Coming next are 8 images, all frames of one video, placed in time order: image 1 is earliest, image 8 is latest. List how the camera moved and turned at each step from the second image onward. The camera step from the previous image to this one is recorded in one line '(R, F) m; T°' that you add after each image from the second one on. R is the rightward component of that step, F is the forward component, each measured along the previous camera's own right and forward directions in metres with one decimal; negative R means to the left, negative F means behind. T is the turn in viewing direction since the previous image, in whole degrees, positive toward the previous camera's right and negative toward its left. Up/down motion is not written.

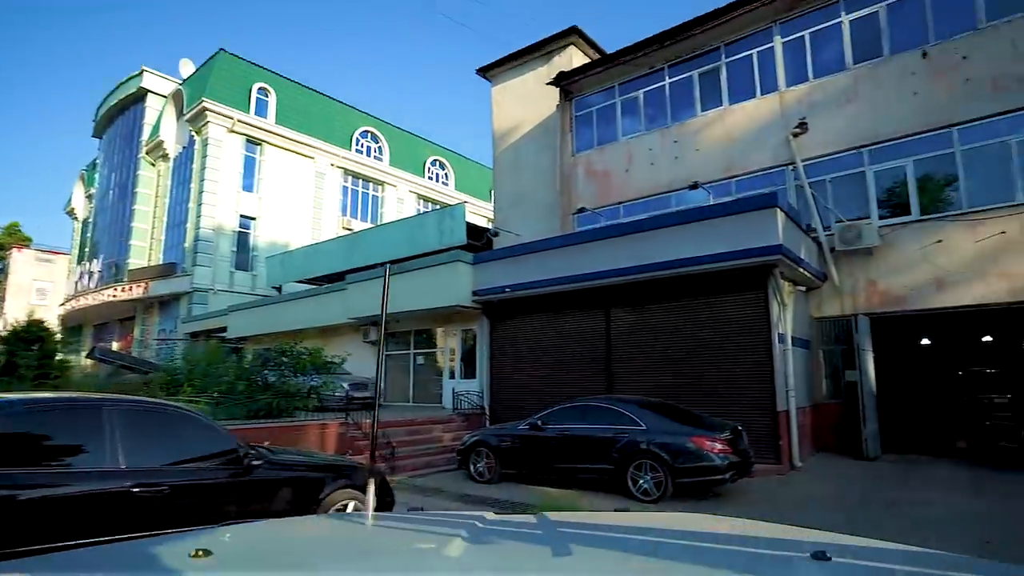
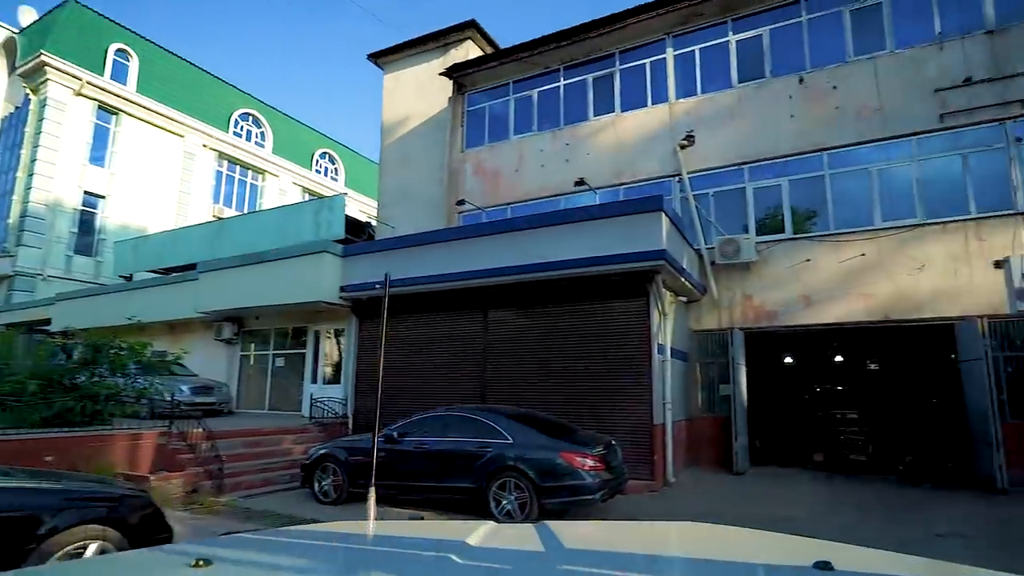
(+0.4, +0.9) m; +10°
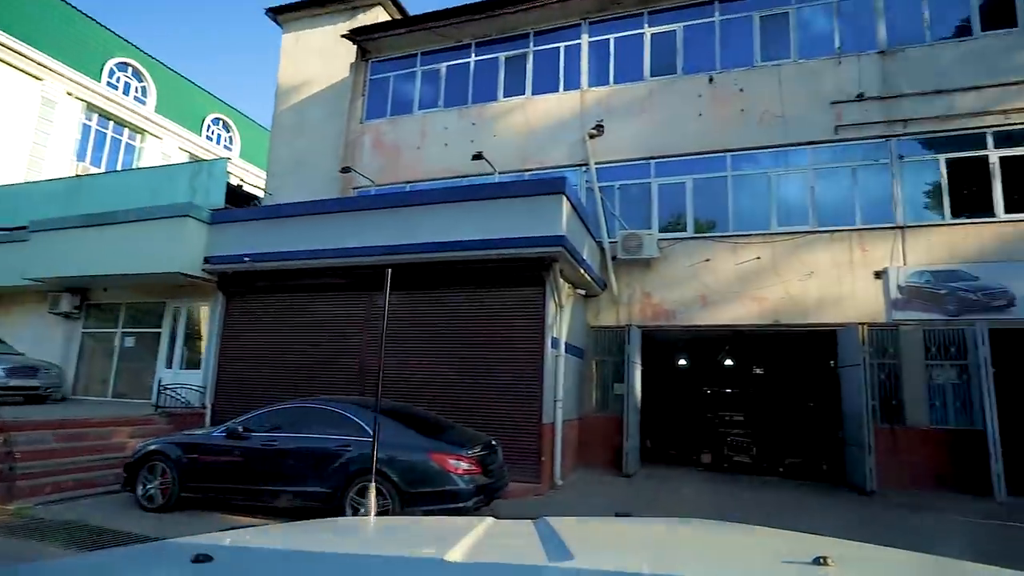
(+0.4, +0.8) m; +9°
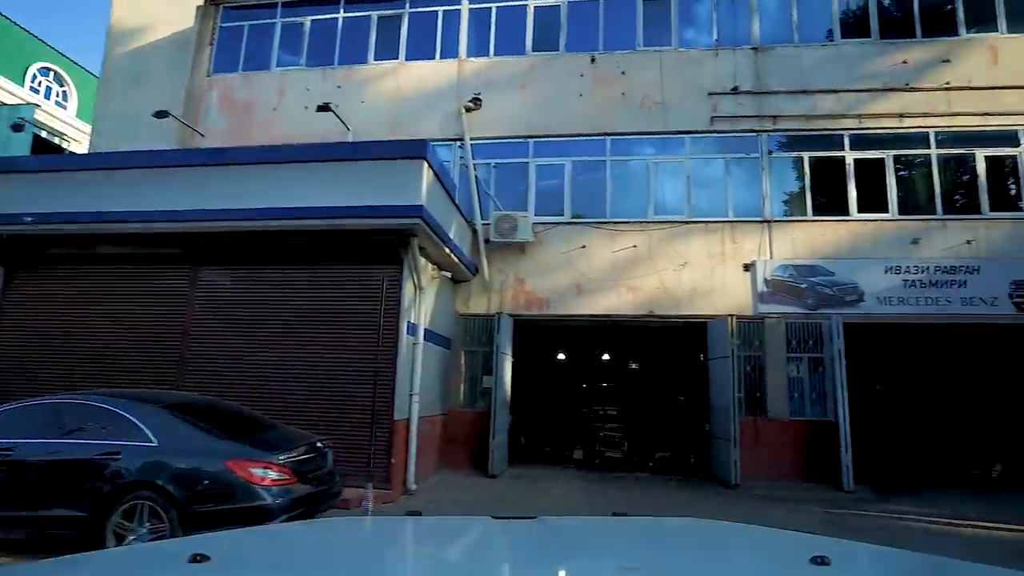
(+0.5, +0.9) m; +11°
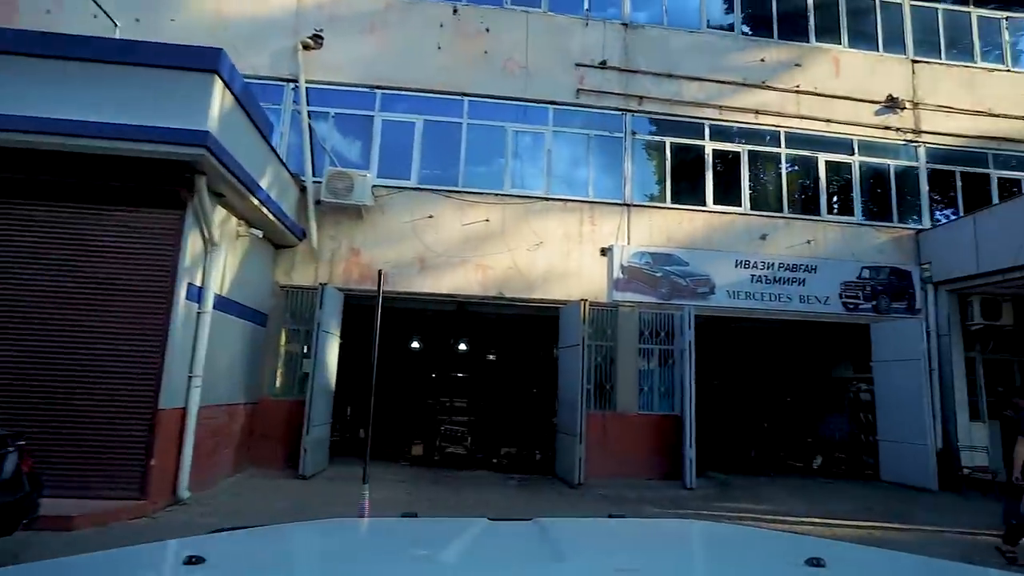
(+0.5, +1.2) m; +13°
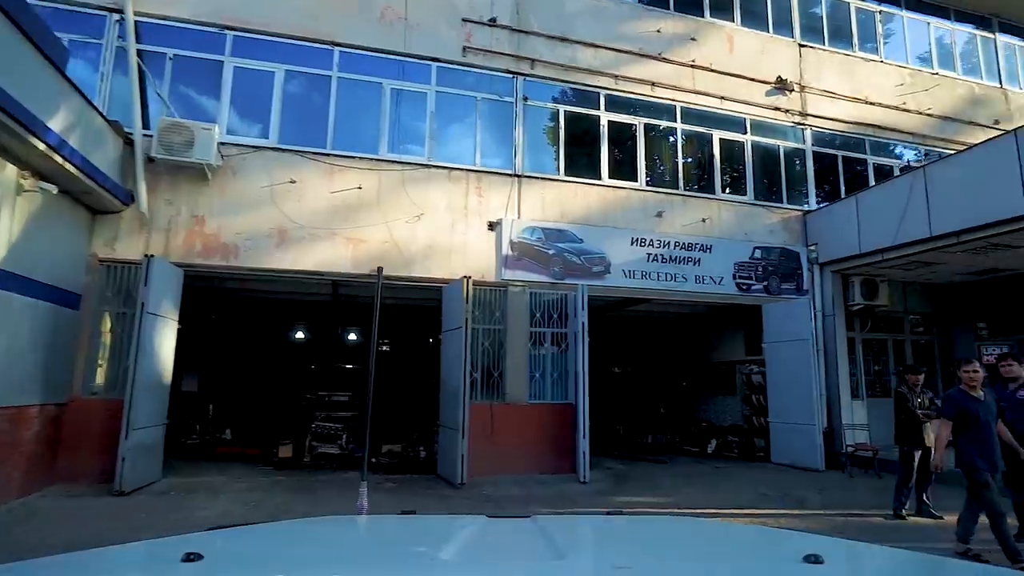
(+0.4, +0.9) m; +9°
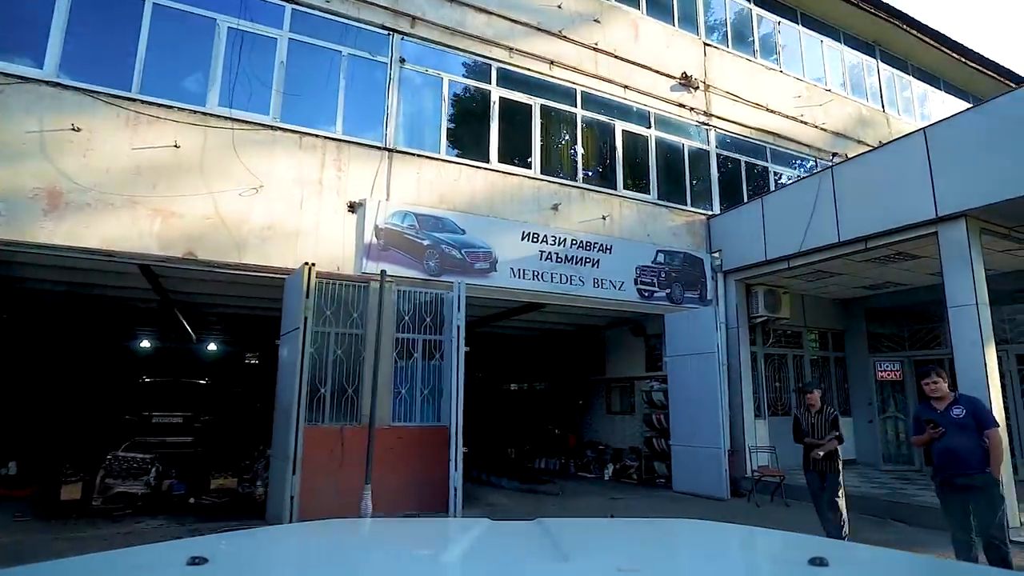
(+0.5, +1.5) m; +9°
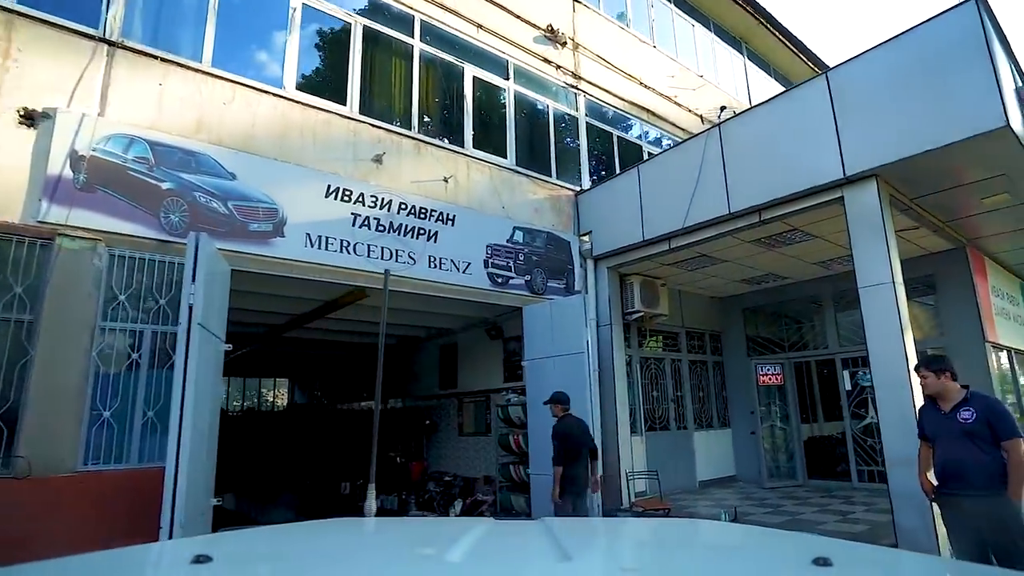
(+0.8, +2.2) m; +12°
